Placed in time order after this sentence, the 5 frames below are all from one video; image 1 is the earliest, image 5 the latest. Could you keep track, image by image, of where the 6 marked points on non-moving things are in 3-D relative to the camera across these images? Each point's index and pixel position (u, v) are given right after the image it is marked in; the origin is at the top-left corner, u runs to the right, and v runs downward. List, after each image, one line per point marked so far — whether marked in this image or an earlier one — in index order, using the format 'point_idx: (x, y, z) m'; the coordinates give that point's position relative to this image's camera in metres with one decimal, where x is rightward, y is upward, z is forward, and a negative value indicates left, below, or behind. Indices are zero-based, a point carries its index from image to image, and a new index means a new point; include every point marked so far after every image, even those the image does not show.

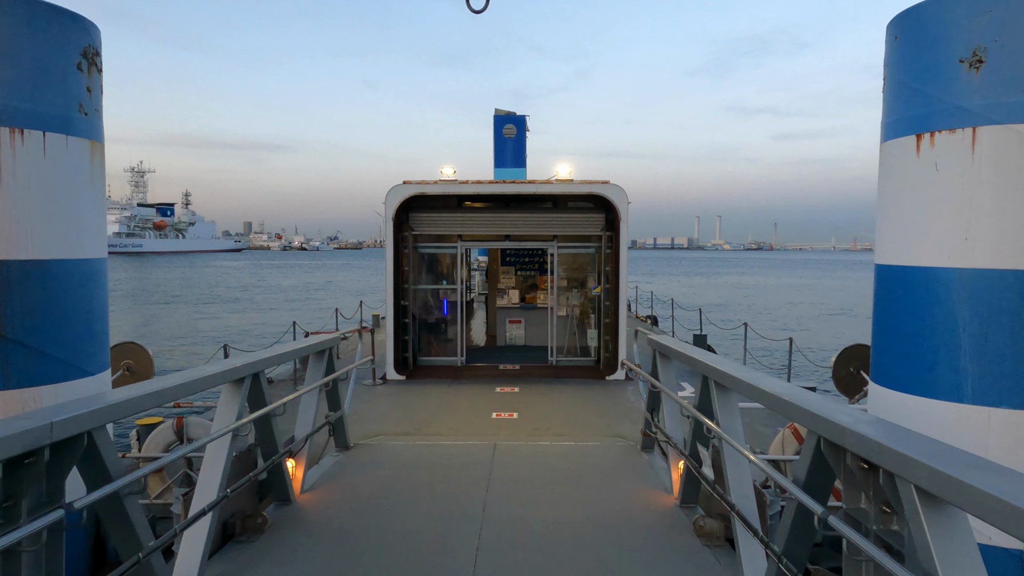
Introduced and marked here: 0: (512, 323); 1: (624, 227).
0: (0.0, -0.7, +12.3) m
1: (+1.6, +0.9, +9.6) m
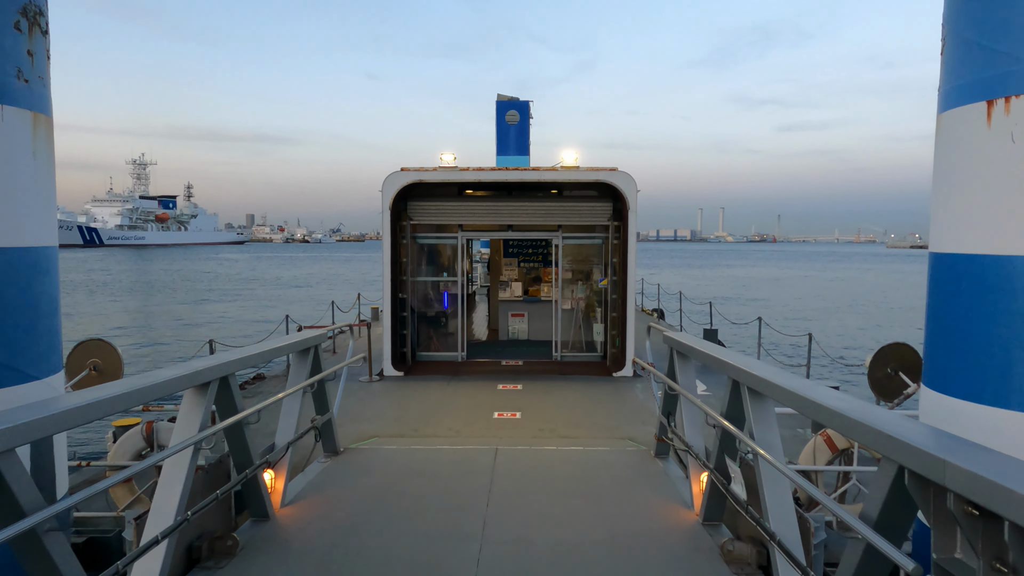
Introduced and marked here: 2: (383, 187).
0: (0.0, -0.5, +11.9) m
1: (+1.7, +1.0, +9.2) m
2: (-1.8, +1.4, +9.2) m
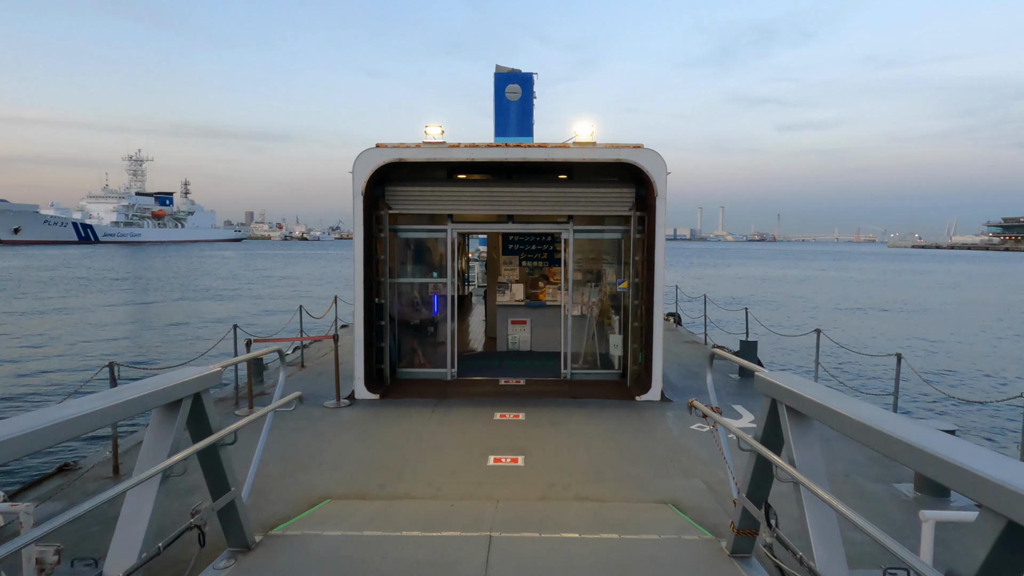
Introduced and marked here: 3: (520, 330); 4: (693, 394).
0: (0.0, -0.6, +10.2) m
1: (+1.7, +0.9, +7.5) m
2: (-1.8, +1.4, +7.5) m
3: (+0.1, -0.7, +10.2) m
4: (+2.2, -1.3, +7.9) m
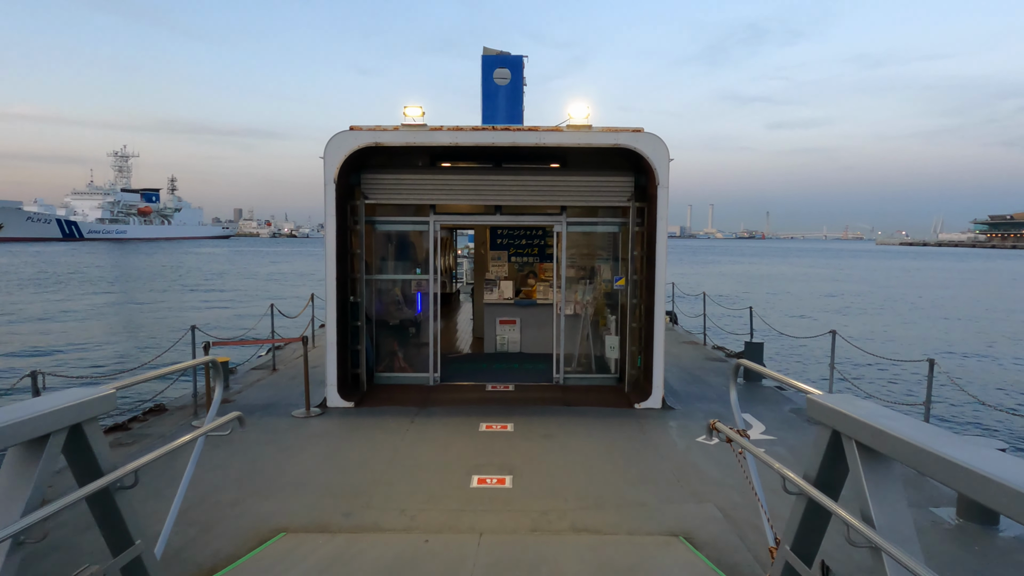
0: (-0.1, -0.5, +9.5) m
1: (+1.5, +1.0, +6.8) m
2: (-1.9, +1.4, +6.8) m
3: (0.0, -0.6, +9.5) m
4: (+2.0, -1.2, +7.3) m
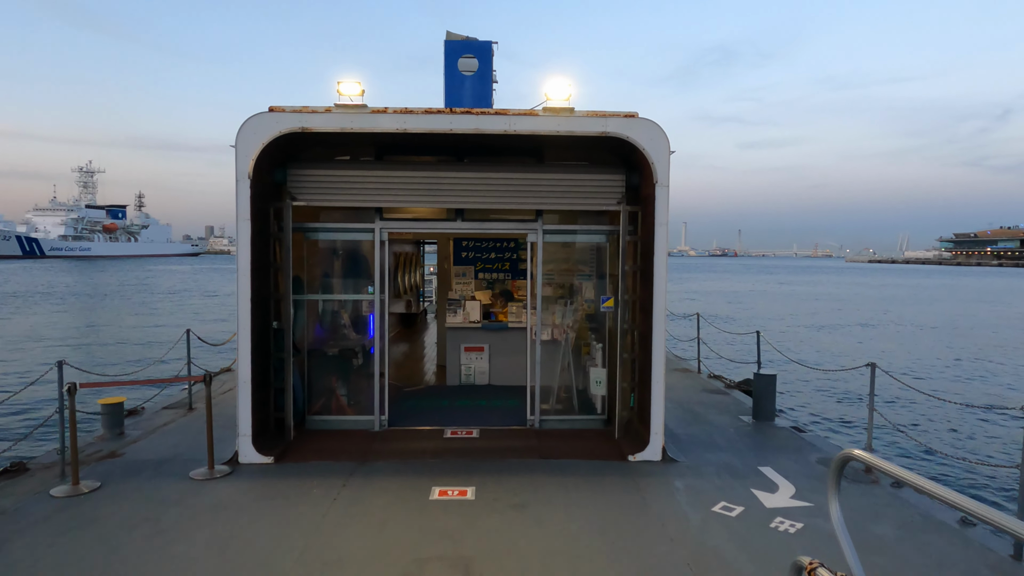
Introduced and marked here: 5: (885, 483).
0: (-0.5, -0.8, +8.1) m
1: (+1.2, +0.8, +5.5) m
2: (-2.2, +1.2, +5.4) m
3: (-0.4, -0.9, +8.1) m
4: (+1.7, -1.4, +5.9) m
5: (+2.9, -1.5, +5.2) m
